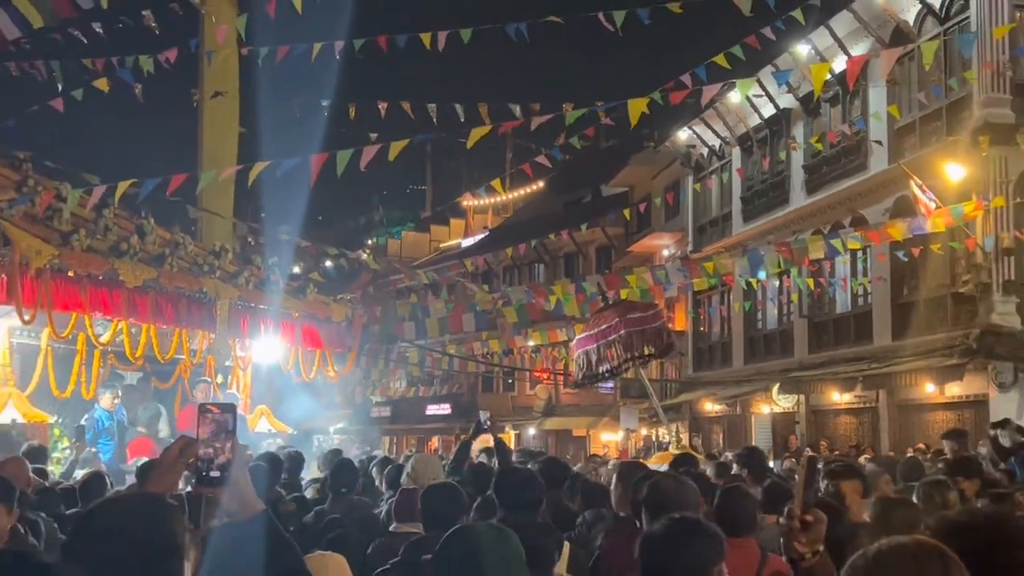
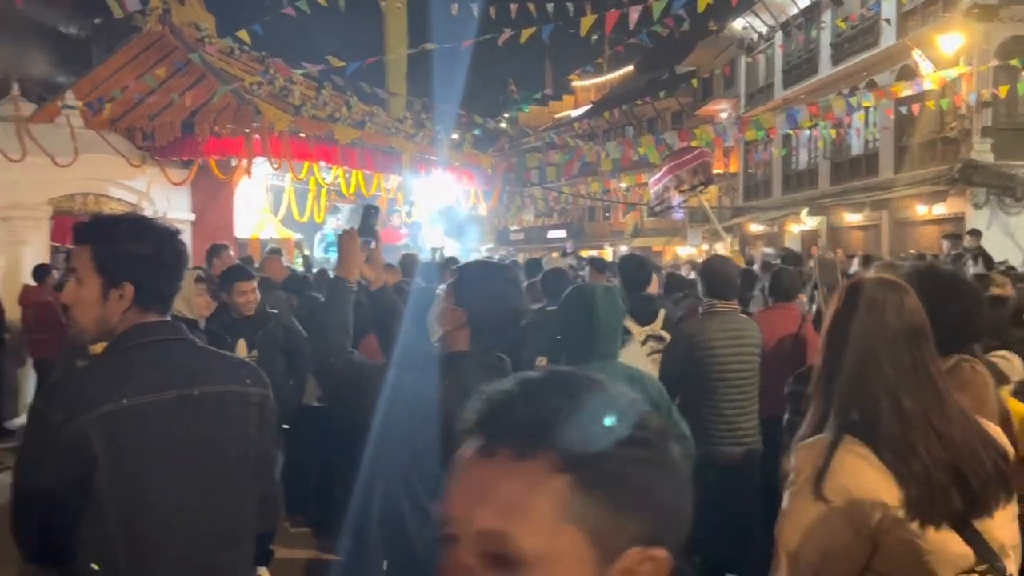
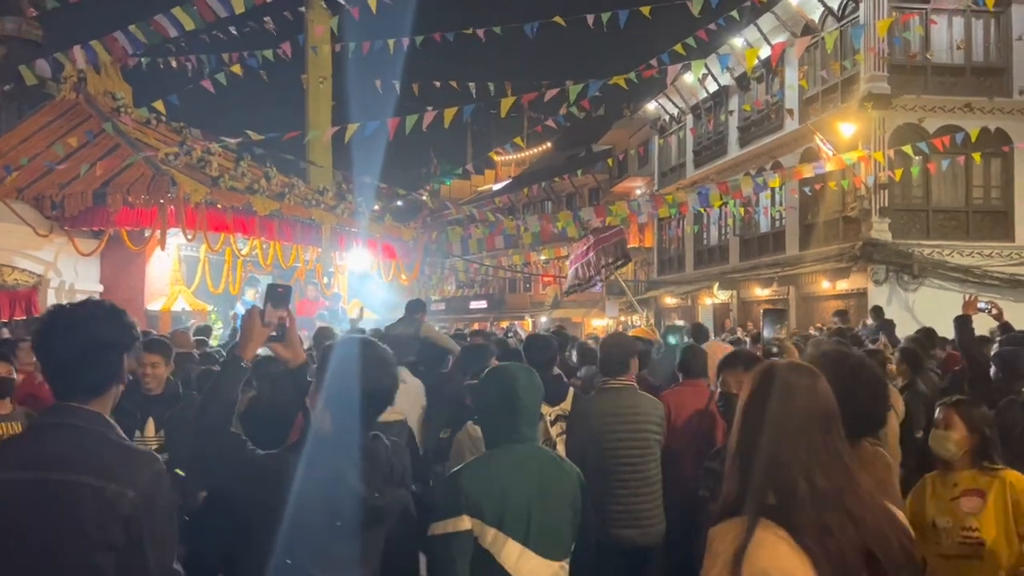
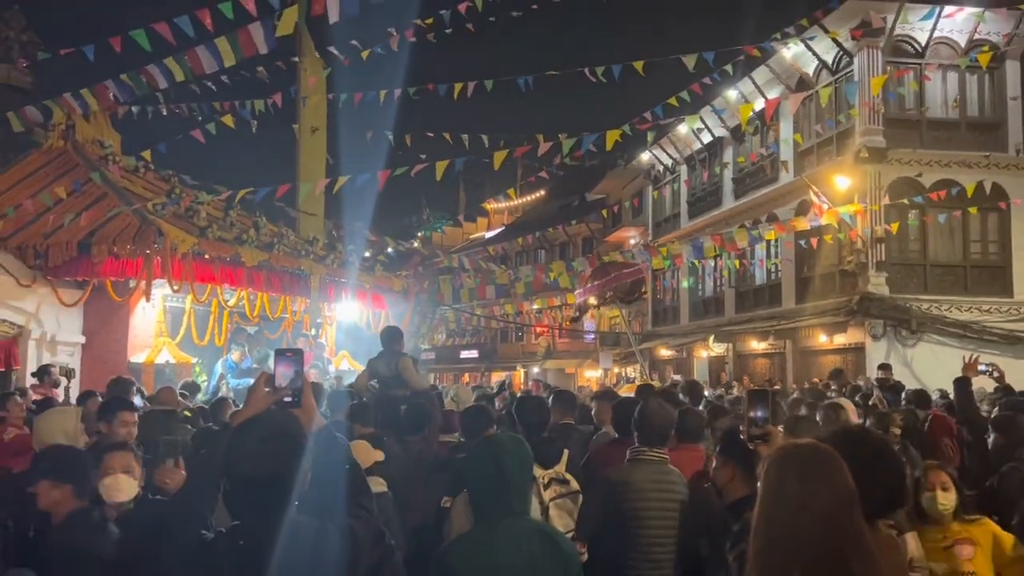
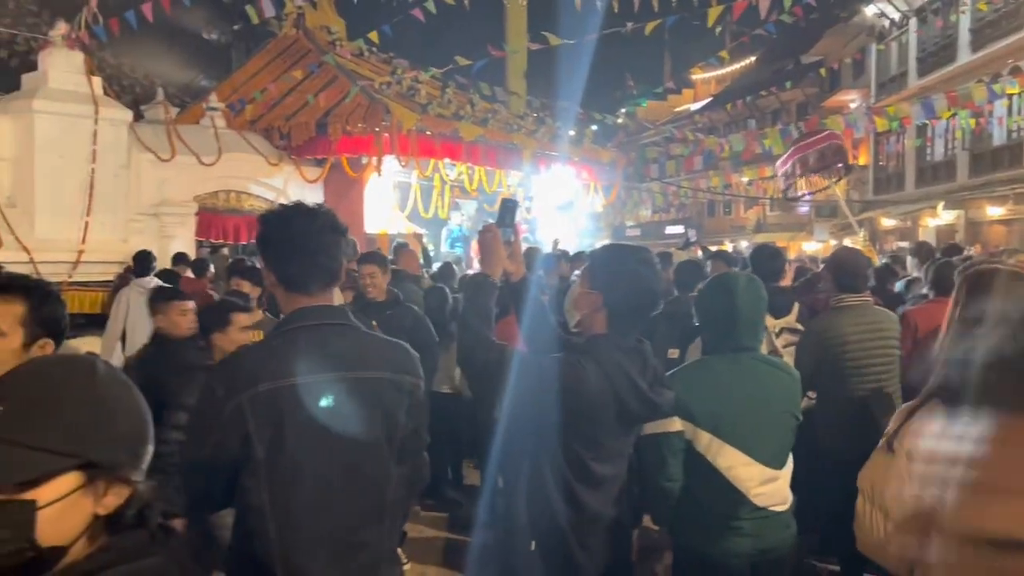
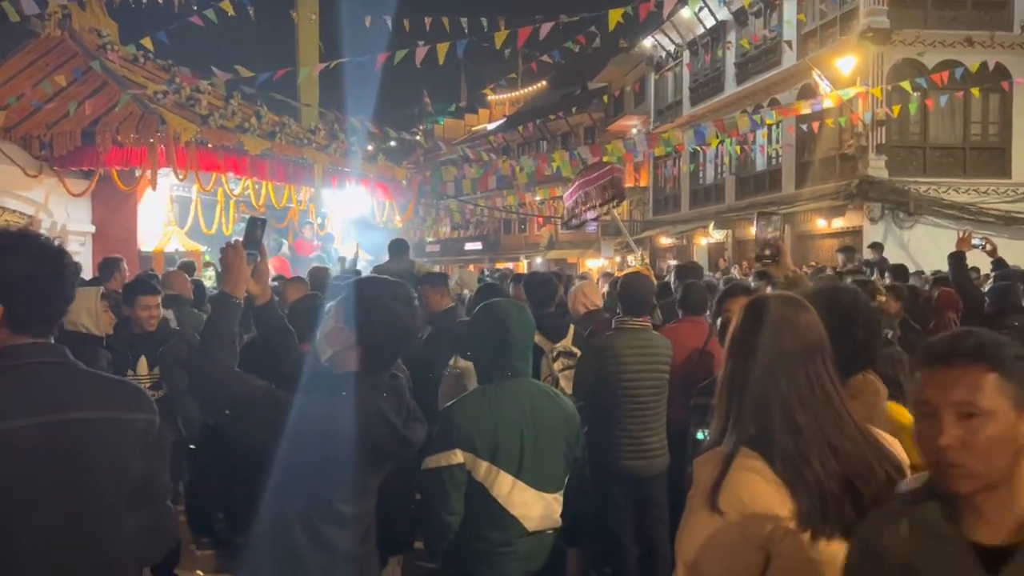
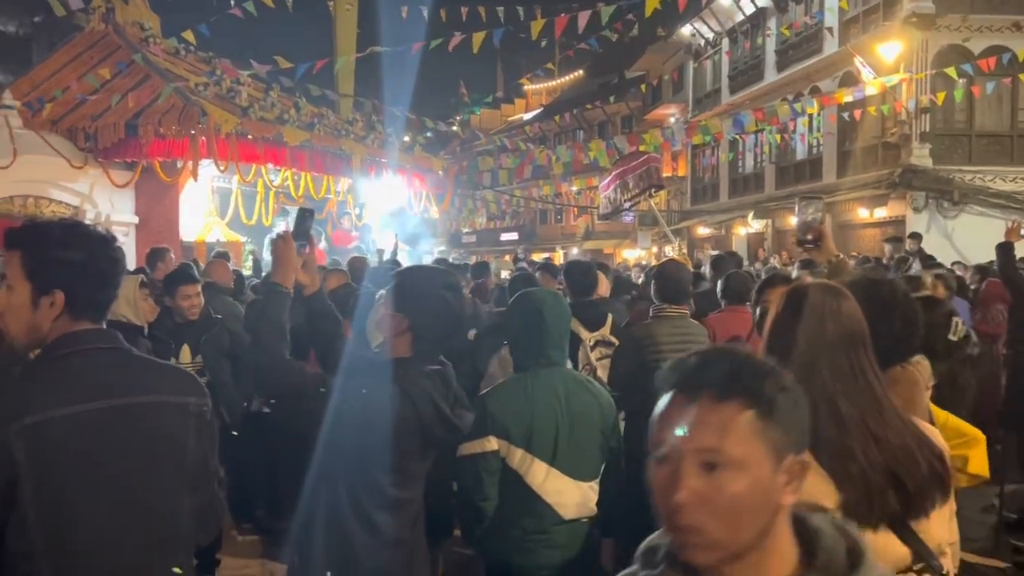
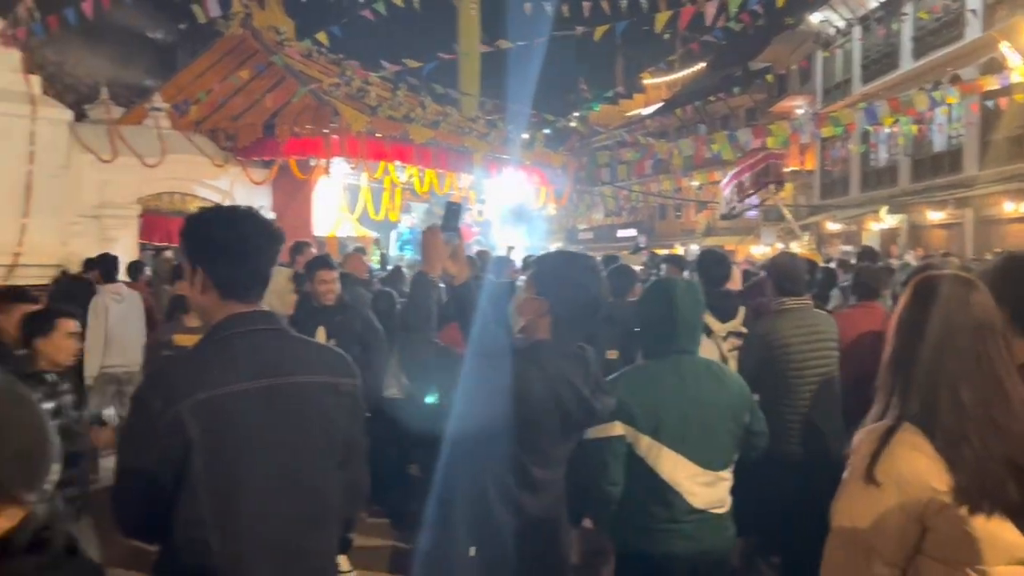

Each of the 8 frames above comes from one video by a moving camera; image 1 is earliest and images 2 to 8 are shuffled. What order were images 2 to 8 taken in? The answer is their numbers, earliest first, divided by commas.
4, 3, 6, 7, 2, 8, 5
